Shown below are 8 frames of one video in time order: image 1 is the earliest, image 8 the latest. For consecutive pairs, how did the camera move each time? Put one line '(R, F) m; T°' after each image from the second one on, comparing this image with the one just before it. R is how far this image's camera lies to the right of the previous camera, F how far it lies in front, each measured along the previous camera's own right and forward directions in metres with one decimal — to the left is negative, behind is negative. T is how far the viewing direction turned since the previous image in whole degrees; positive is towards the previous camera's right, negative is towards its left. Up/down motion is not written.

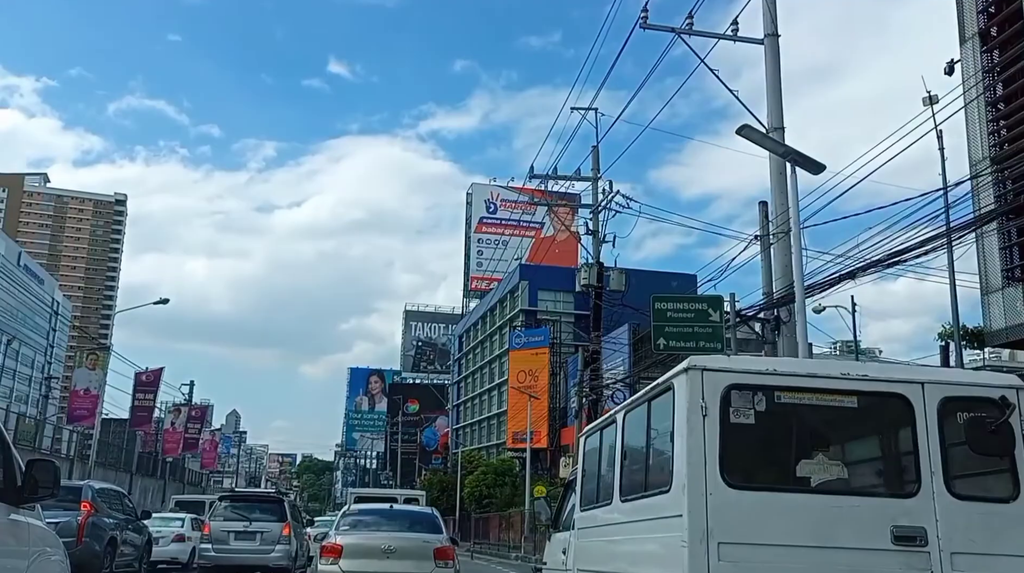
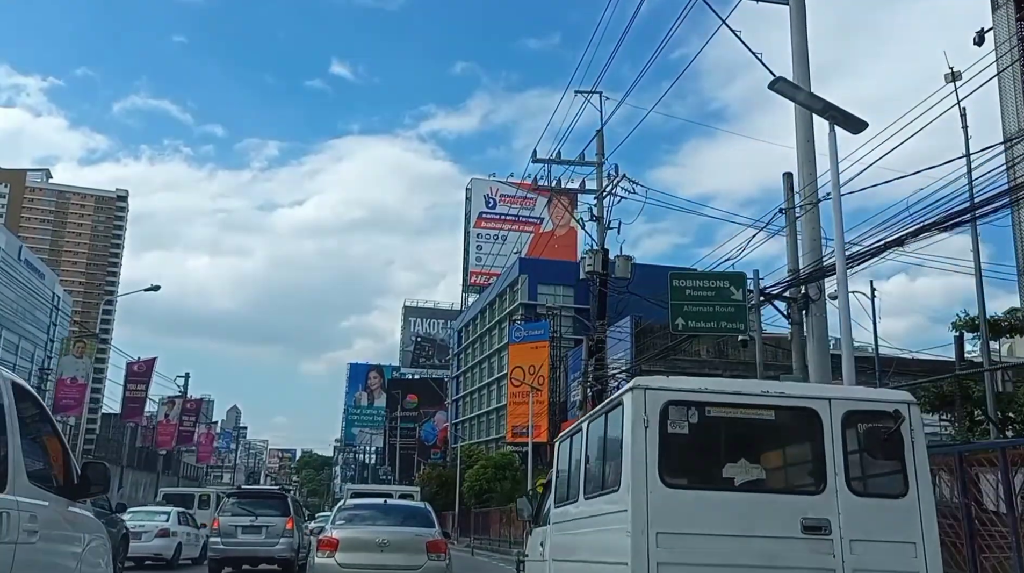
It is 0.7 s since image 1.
(+0.1, +0.1) m; 0°
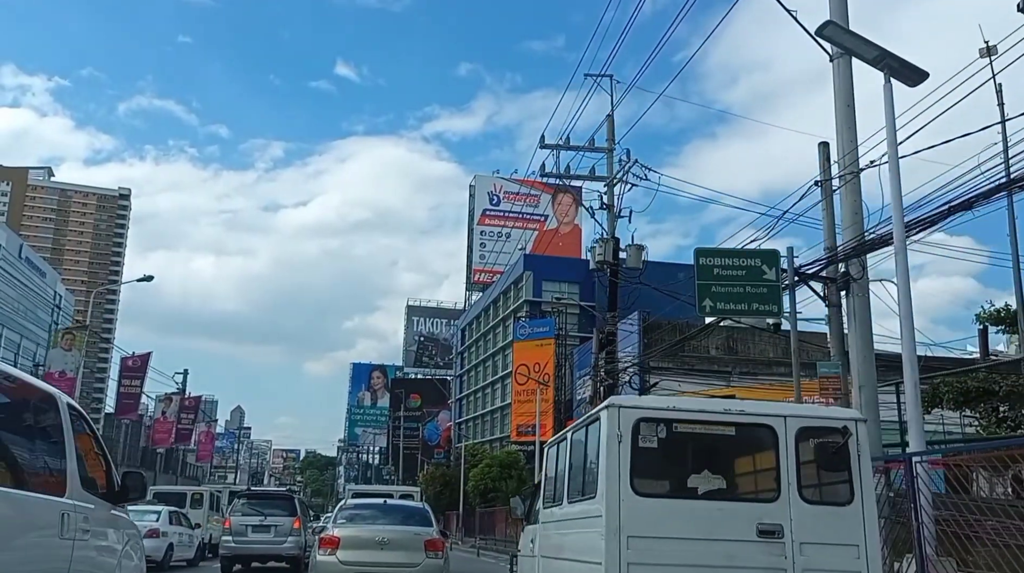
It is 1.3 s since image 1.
(0.0, +0.4) m; 0°
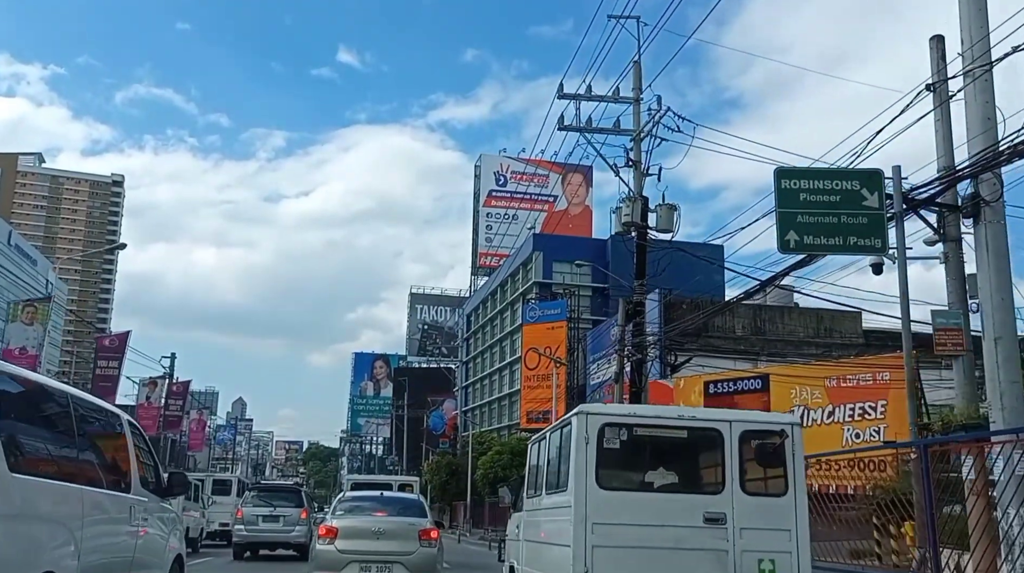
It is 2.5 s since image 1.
(-0.1, +0.9) m; 0°
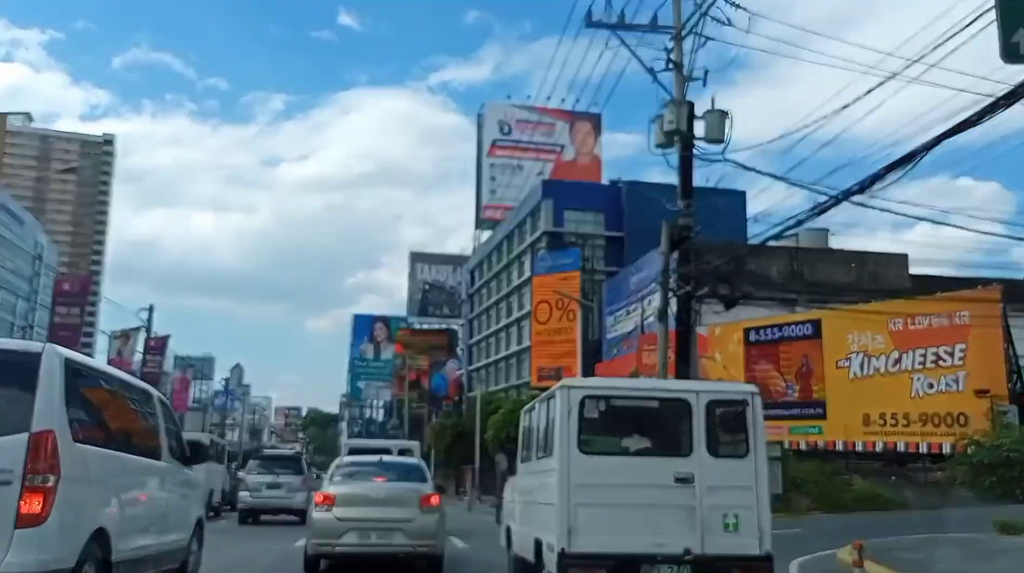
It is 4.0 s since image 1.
(-0.2, +1.2) m; 0°
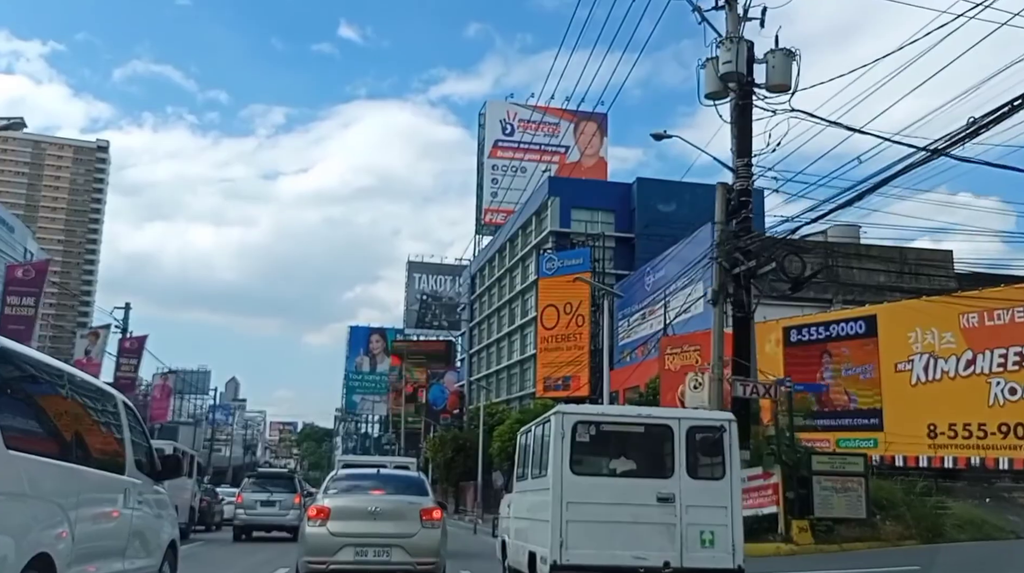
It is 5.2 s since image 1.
(-0.1, +1.1) m; 0°
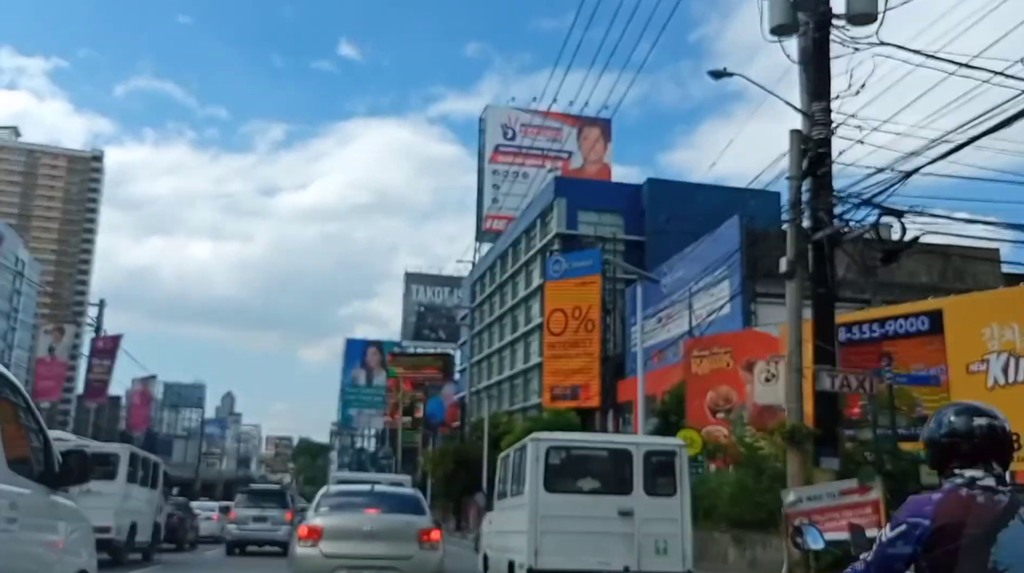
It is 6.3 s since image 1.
(-0.1, +1.0) m; 0°
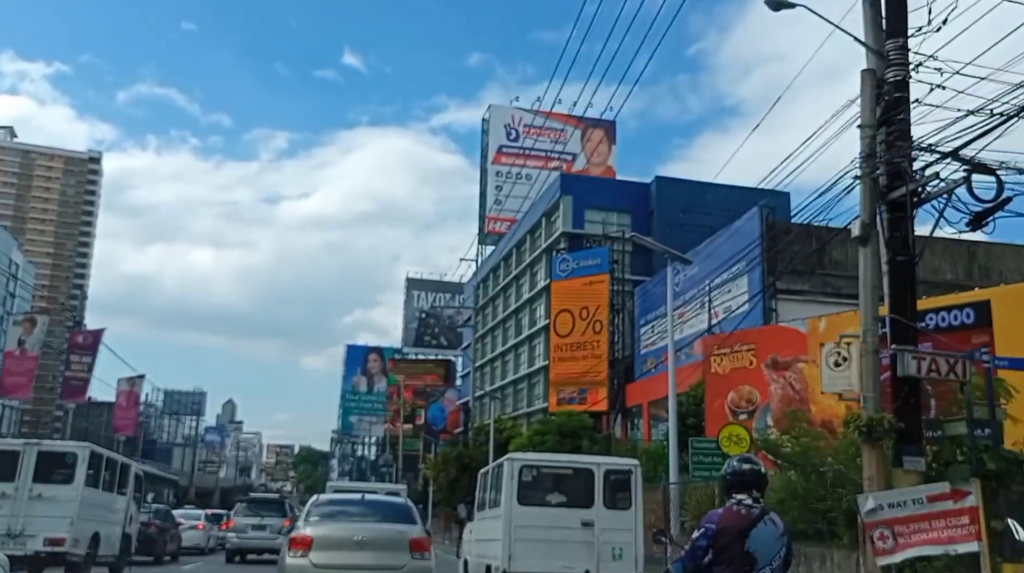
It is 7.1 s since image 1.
(0.0, +0.6) m; 0°
